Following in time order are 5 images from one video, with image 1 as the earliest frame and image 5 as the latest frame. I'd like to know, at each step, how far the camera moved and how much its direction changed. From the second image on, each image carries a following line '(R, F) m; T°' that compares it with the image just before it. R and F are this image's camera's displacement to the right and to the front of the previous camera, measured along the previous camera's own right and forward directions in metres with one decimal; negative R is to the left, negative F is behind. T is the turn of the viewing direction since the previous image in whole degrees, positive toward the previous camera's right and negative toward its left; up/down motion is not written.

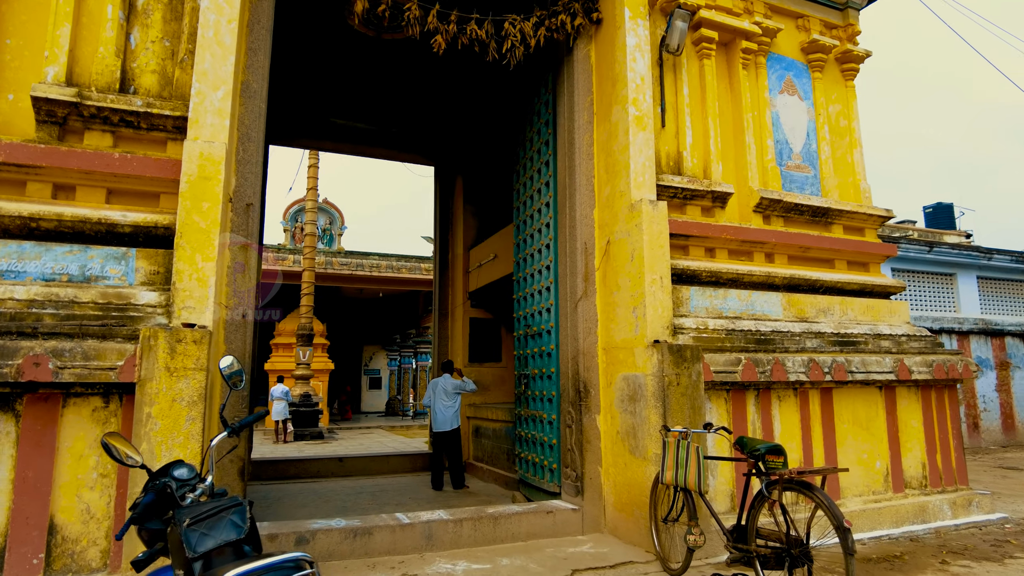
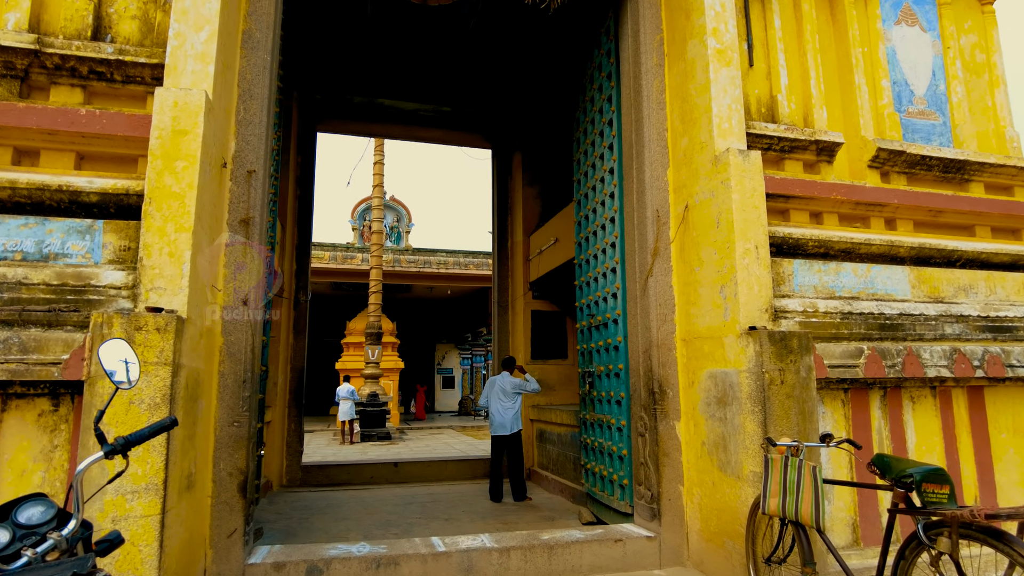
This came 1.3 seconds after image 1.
(+0.1, +0.7) m; -7°
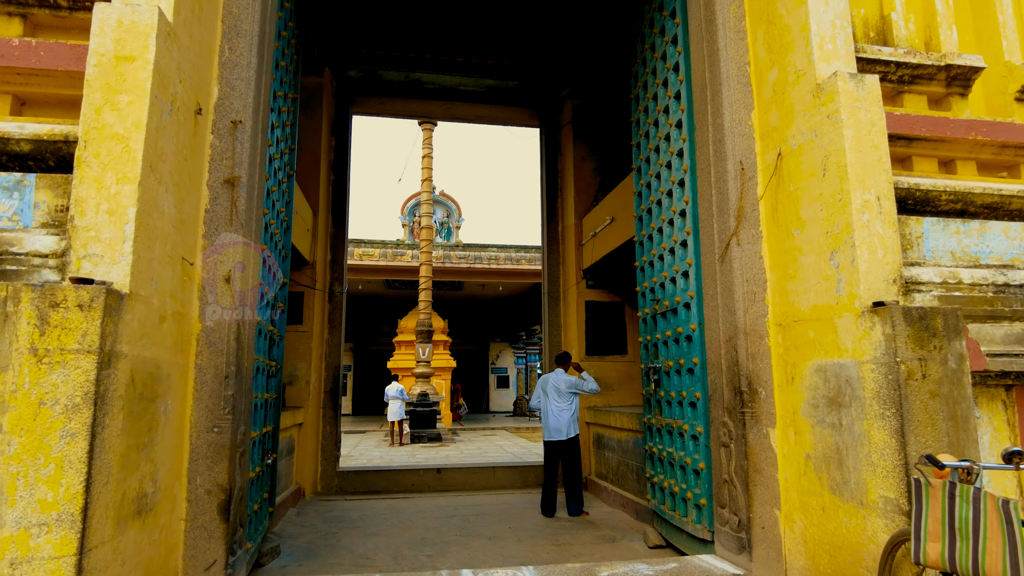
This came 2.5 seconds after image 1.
(0.0, +0.7) m; -5°
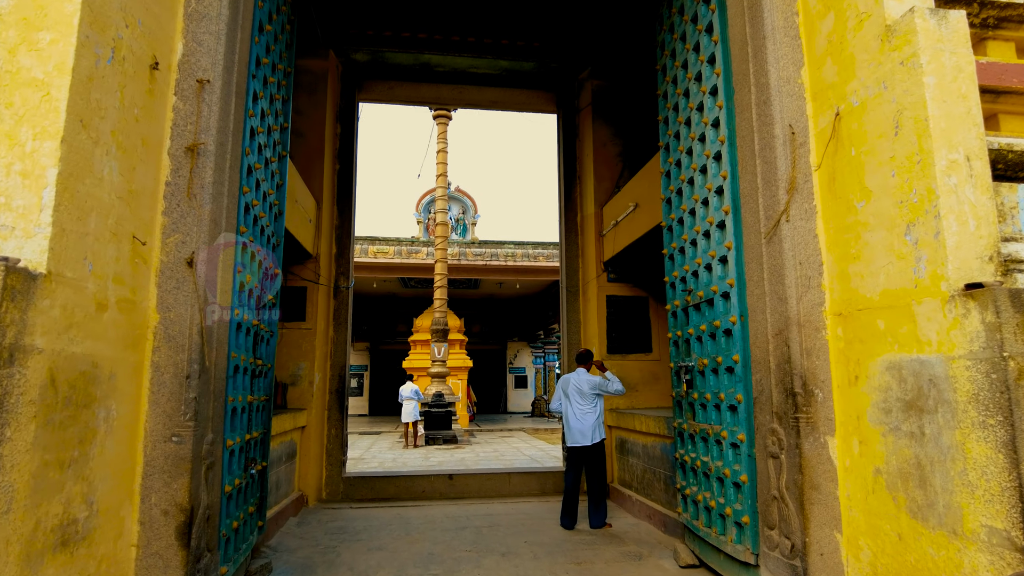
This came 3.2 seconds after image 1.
(0.0, +0.4) m; -2°
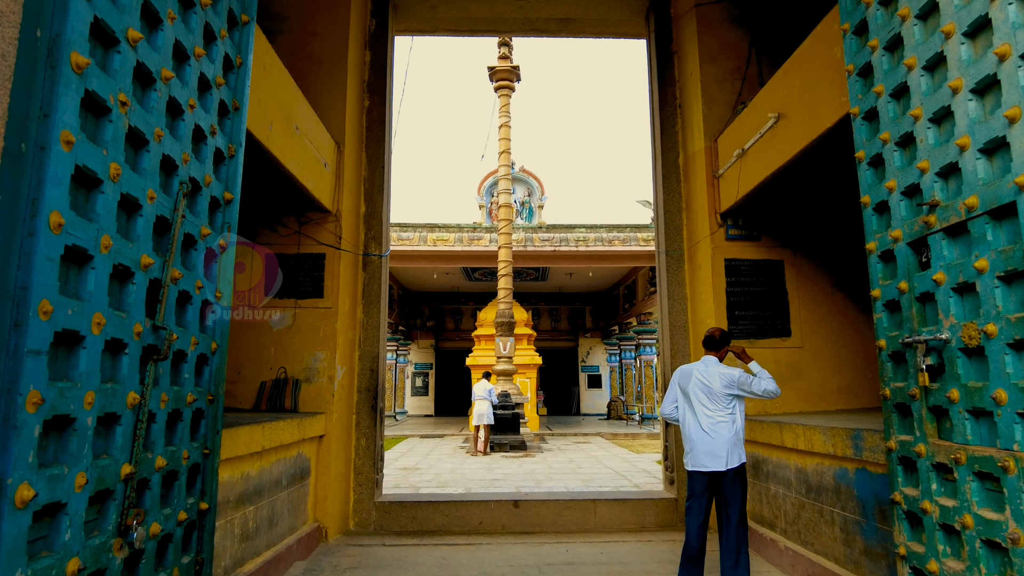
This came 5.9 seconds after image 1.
(-0.1, +1.5) m; -6°
